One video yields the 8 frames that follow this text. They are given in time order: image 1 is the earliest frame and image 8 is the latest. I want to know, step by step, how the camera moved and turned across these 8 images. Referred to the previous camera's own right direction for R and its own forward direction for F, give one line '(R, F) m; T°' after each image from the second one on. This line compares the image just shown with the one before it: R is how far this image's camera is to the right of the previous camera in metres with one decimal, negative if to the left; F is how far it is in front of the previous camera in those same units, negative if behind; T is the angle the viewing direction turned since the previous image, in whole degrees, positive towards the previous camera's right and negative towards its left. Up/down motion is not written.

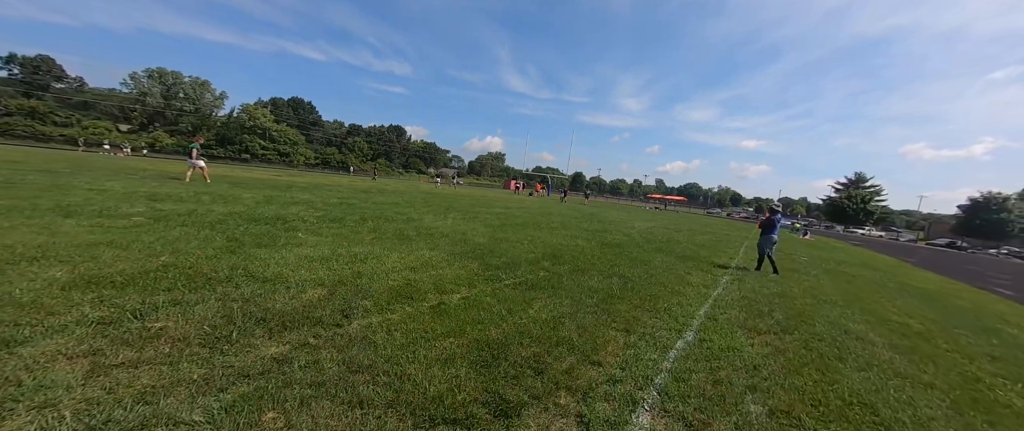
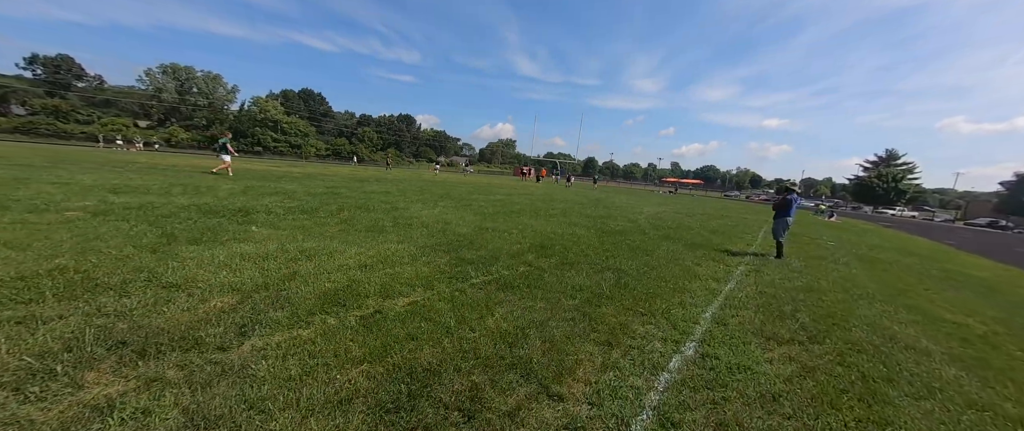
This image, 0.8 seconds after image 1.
(+0.6, +0.8) m; -2°
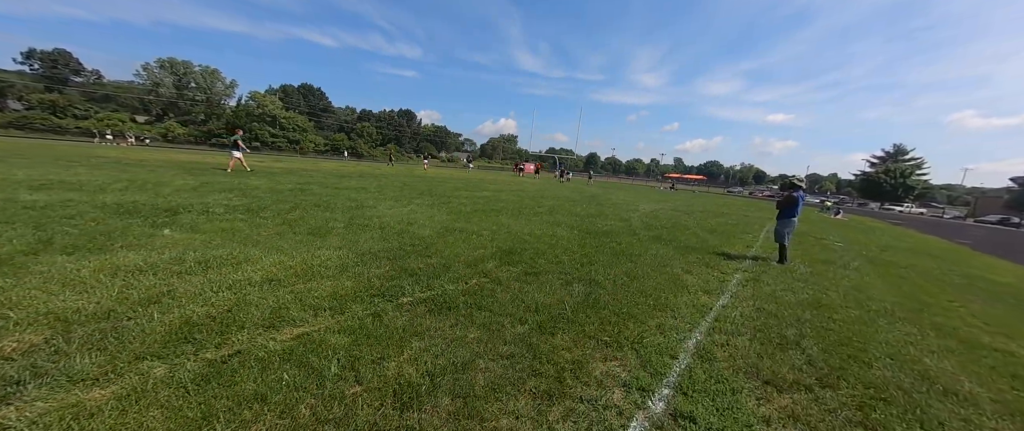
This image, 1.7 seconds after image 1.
(+0.7, +0.9) m; 0°
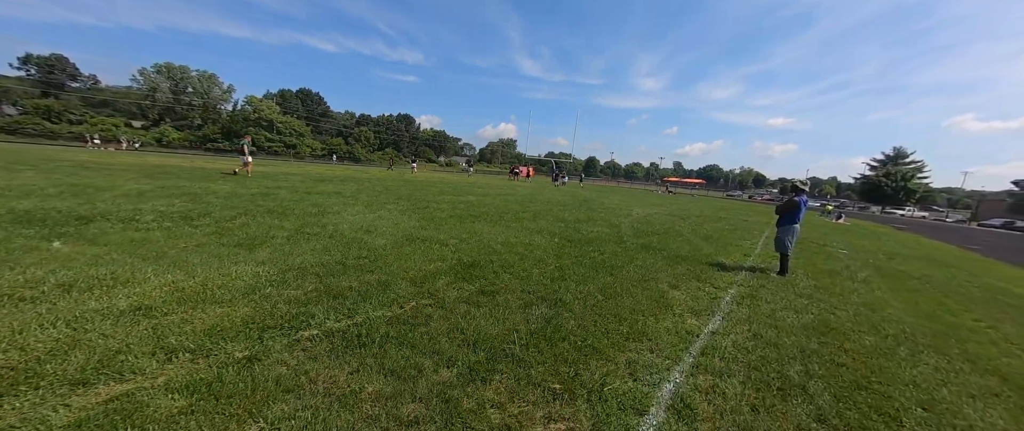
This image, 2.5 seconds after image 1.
(+0.6, +0.7) m; 0°
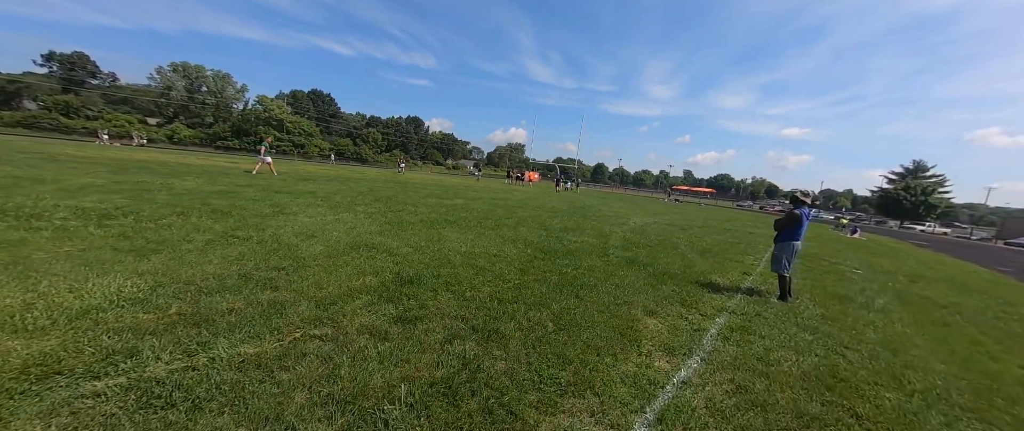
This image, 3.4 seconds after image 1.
(+0.8, +0.8) m; -1°
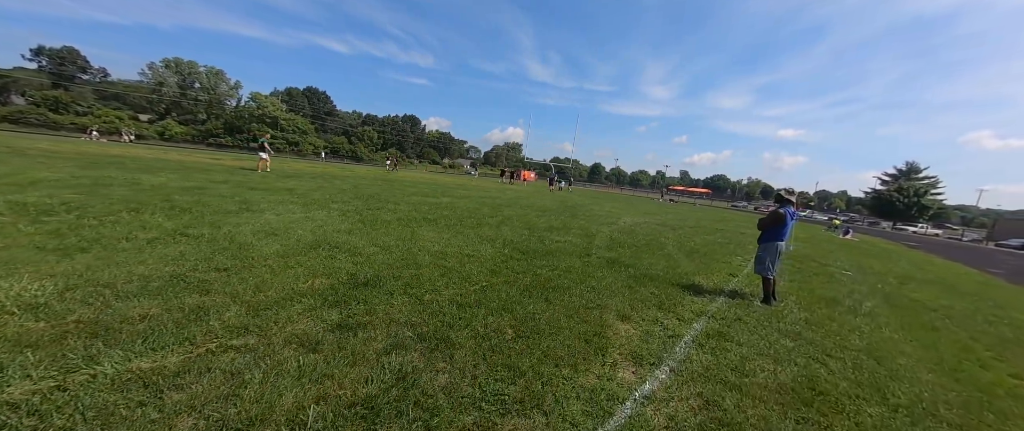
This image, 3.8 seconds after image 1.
(+0.4, +0.3) m; 0°
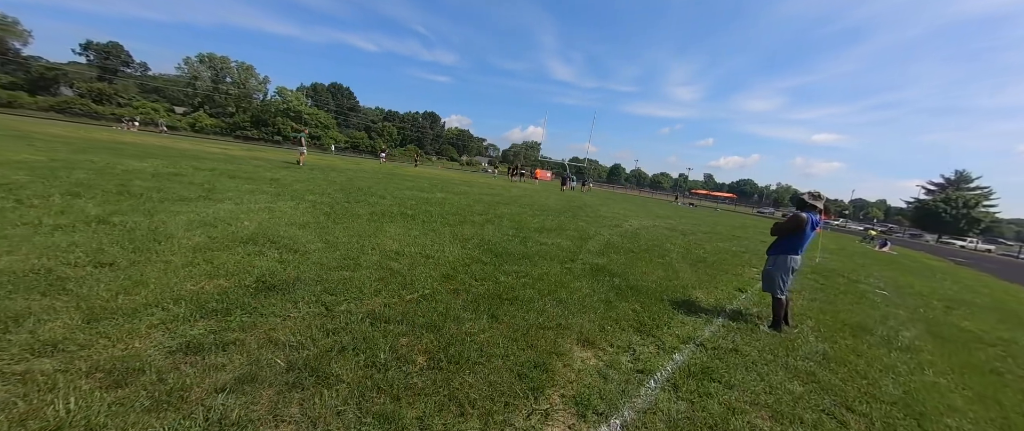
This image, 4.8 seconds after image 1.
(+0.8, +0.8) m; -3°
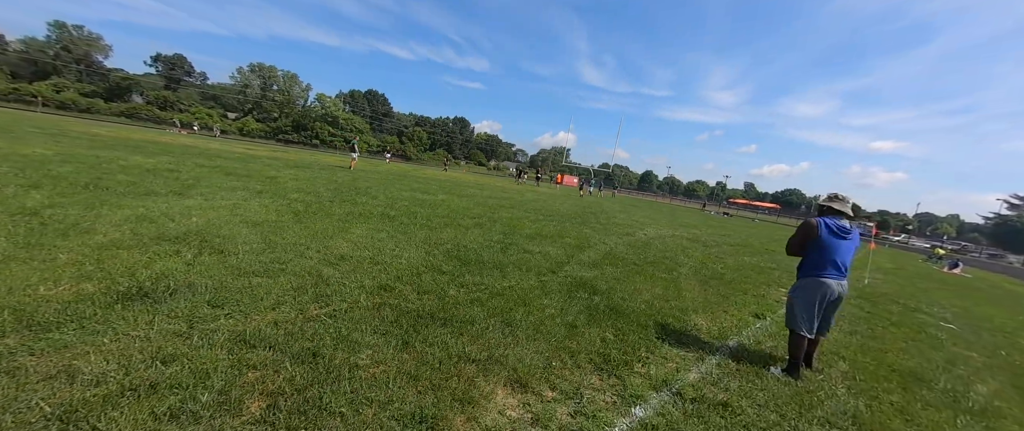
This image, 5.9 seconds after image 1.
(+1.0, +0.8) m; -5°
